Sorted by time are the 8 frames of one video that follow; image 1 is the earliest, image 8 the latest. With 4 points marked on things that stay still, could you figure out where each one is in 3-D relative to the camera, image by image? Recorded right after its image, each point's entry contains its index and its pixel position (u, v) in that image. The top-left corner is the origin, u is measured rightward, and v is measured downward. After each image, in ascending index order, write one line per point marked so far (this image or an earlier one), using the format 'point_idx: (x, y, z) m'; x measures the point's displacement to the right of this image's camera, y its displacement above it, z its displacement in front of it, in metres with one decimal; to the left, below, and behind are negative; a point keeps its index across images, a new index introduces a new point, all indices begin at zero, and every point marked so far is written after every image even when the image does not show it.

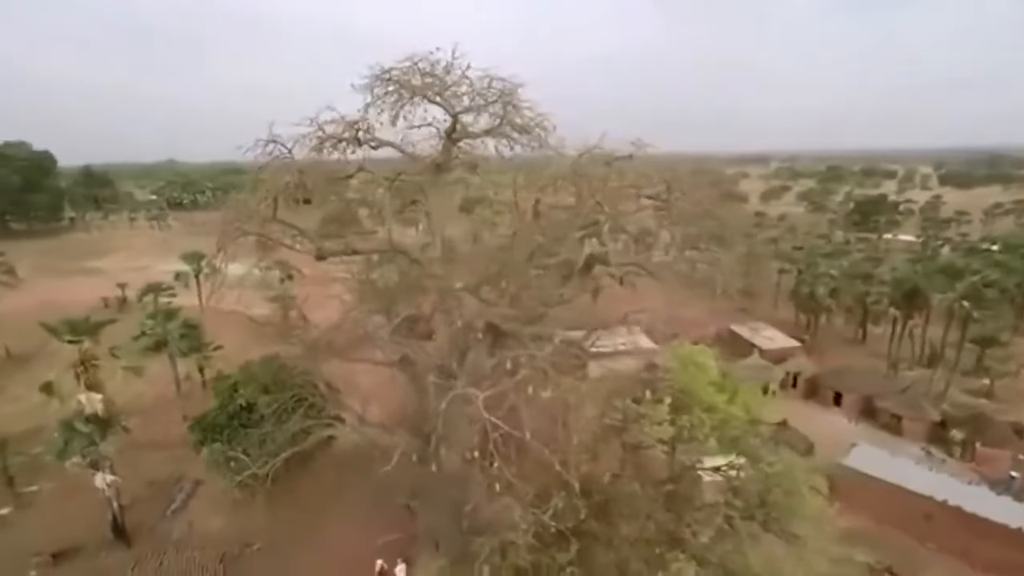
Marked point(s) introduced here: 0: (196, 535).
0: (-6.7, -5.3, +15.3) m
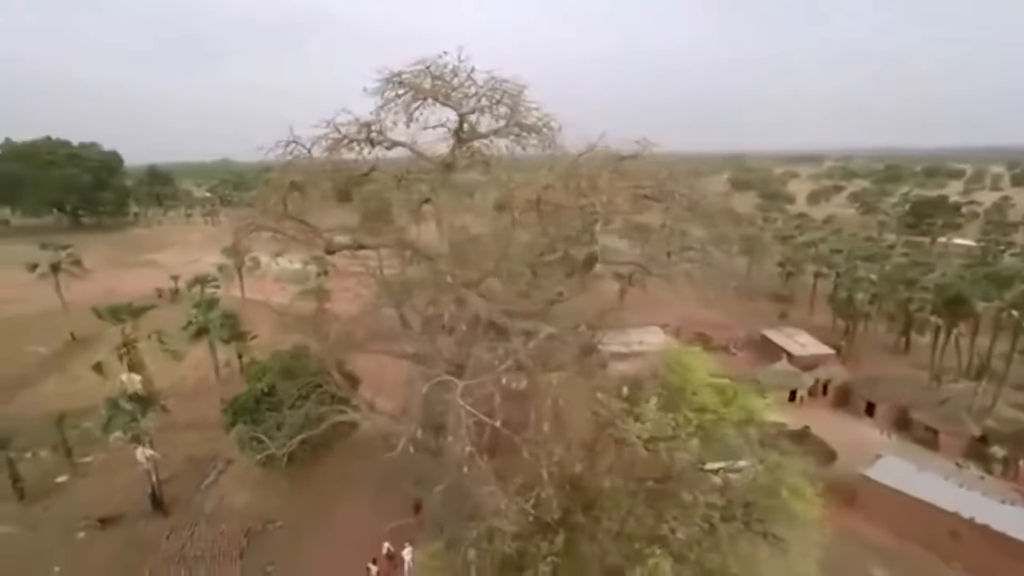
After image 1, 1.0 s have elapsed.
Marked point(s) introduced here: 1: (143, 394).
0: (-6.6, -5.1, +16.7) m
1: (-8.3, -2.3, +16.2) m
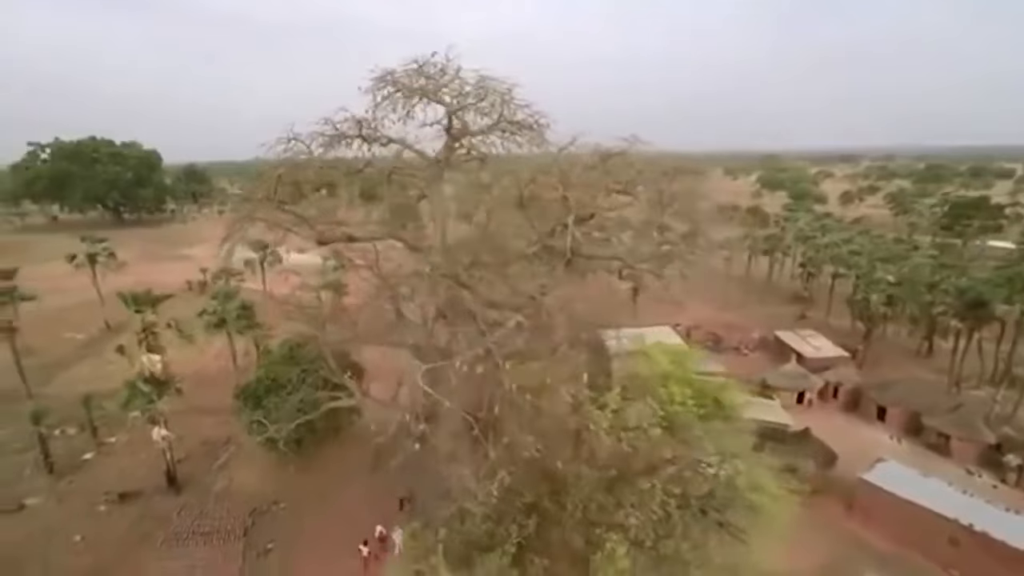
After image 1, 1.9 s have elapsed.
0: (-6.8, -5.0, +17.8) m
1: (-8.5, -2.1, +17.5) m
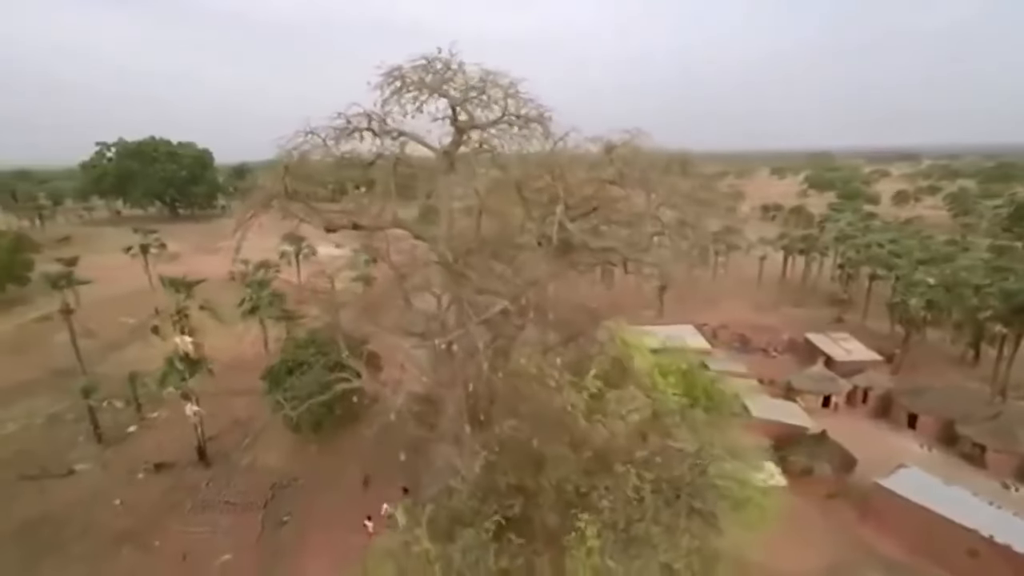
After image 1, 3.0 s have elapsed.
0: (-6.7, -4.7, +19.1) m
1: (-8.4, -1.8, +18.9) m
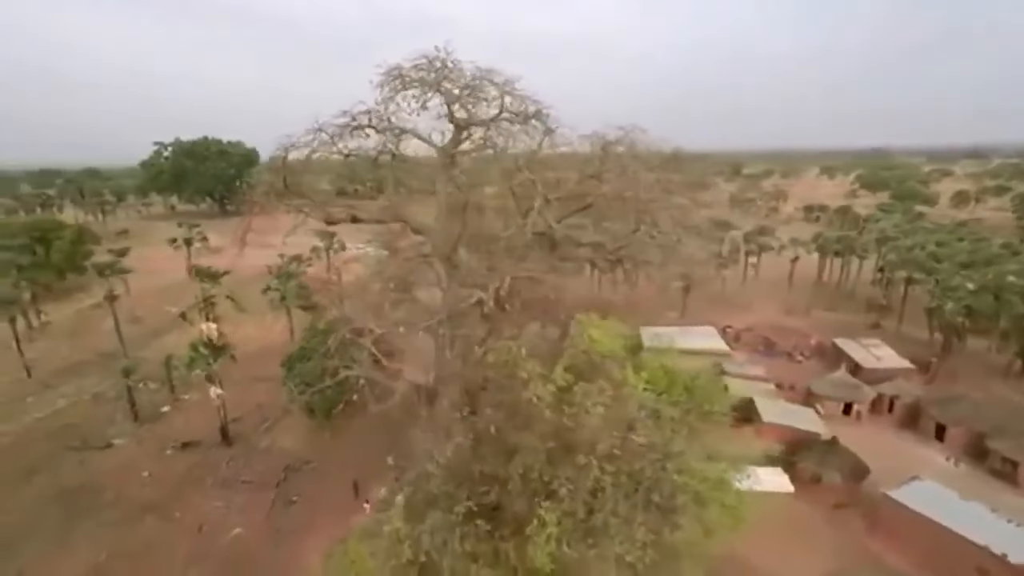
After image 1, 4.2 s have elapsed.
0: (-6.6, -4.5, +20.3) m
1: (-8.2, -1.5, +20.3) m
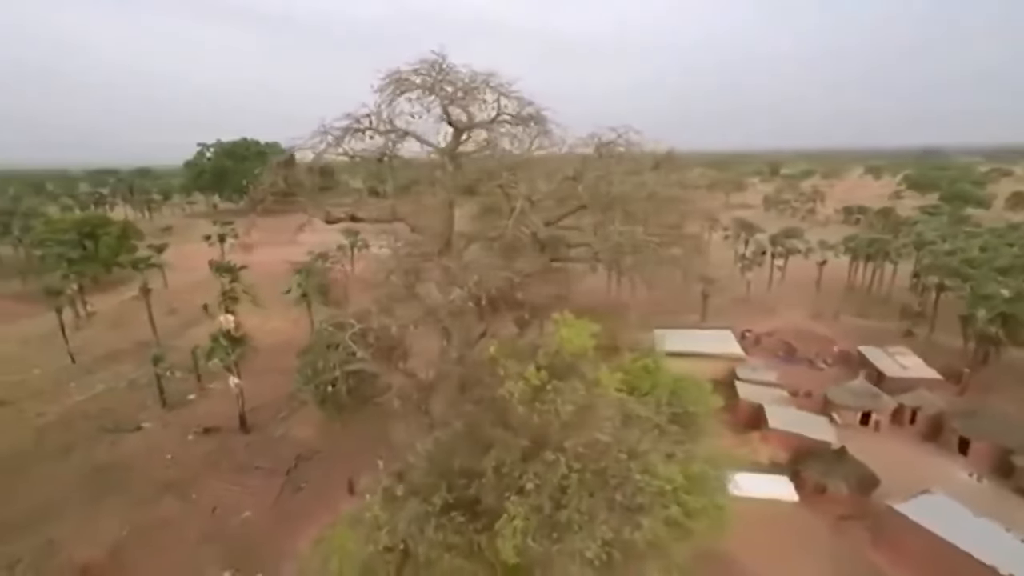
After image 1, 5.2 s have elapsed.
0: (-6.5, -4.4, +21.2) m
1: (-8.1, -1.4, +21.4) m
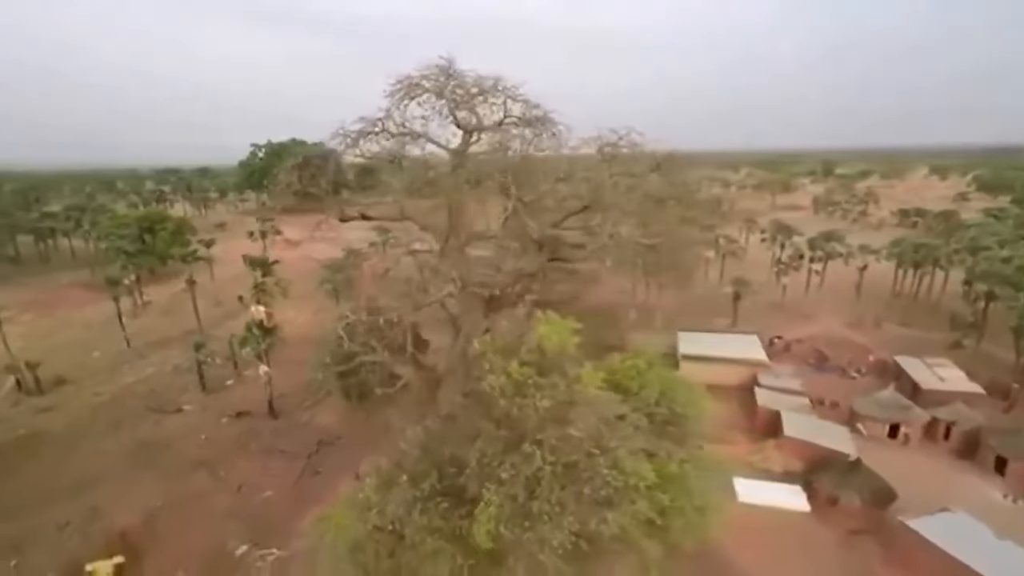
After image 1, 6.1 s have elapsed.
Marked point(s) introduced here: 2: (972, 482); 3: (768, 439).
0: (-6.1, -4.2, +22.2) m
1: (-7.6, -1.2, +22.6) m
2: (+11.8, -5.0, +18.5) m
3: (+7.1, -4.2, +19.9) m
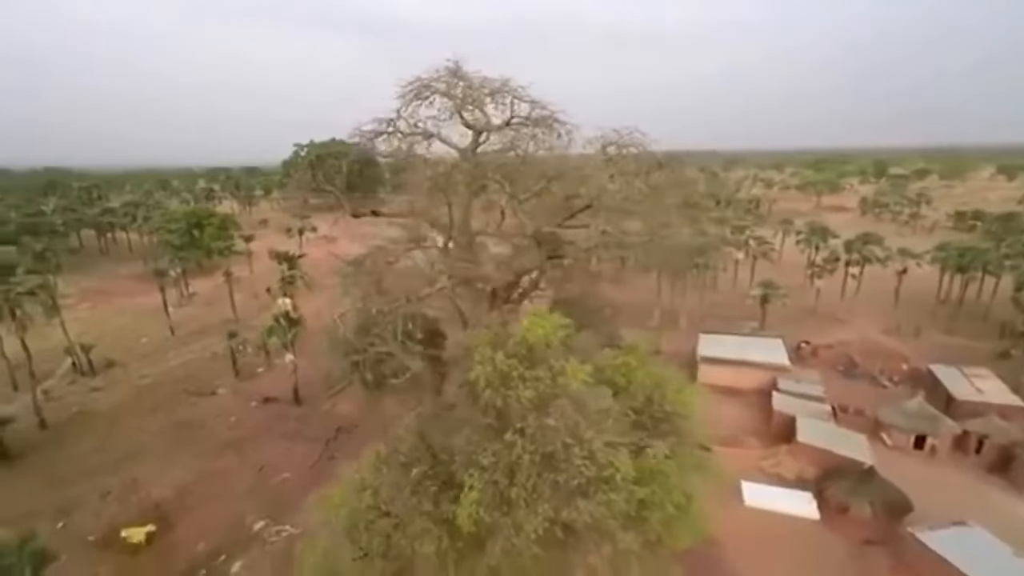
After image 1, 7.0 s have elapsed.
0: (-5.7, -4.0, +22.9) m
1: (-7.0, -1.0, +23.4) m
2: (+11.7, -5.1, +17.2) m
3: (+7.2, -4.2, +19.1) m
